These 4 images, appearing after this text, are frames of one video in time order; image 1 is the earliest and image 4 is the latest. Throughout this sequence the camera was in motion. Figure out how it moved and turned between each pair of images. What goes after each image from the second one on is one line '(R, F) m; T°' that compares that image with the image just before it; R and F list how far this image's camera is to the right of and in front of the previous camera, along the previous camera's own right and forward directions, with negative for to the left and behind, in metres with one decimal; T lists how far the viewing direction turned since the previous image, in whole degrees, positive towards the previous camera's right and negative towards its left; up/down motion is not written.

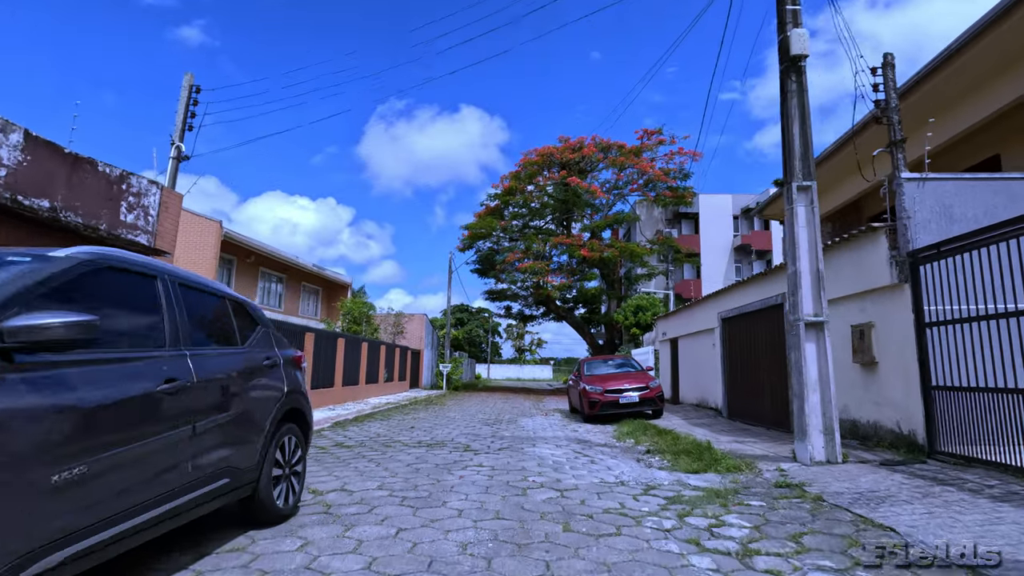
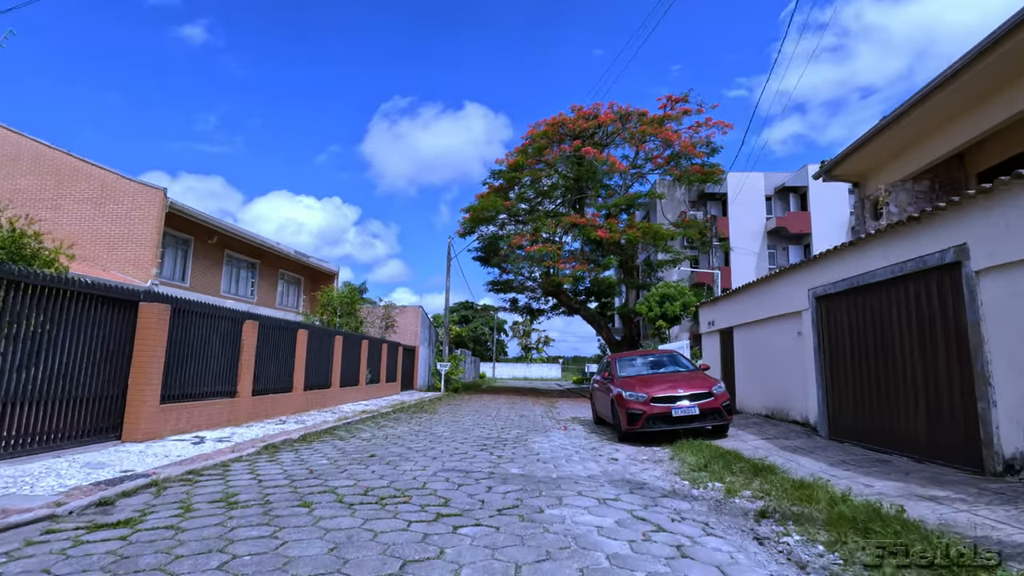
(0.0, +3.5) m; -1°
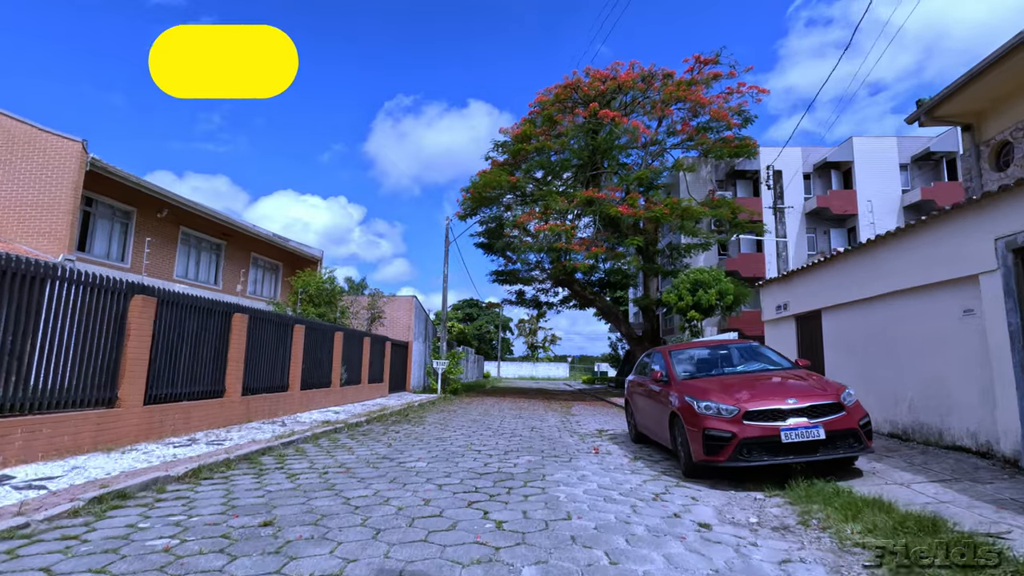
(0.0, +3.3) m; -1°
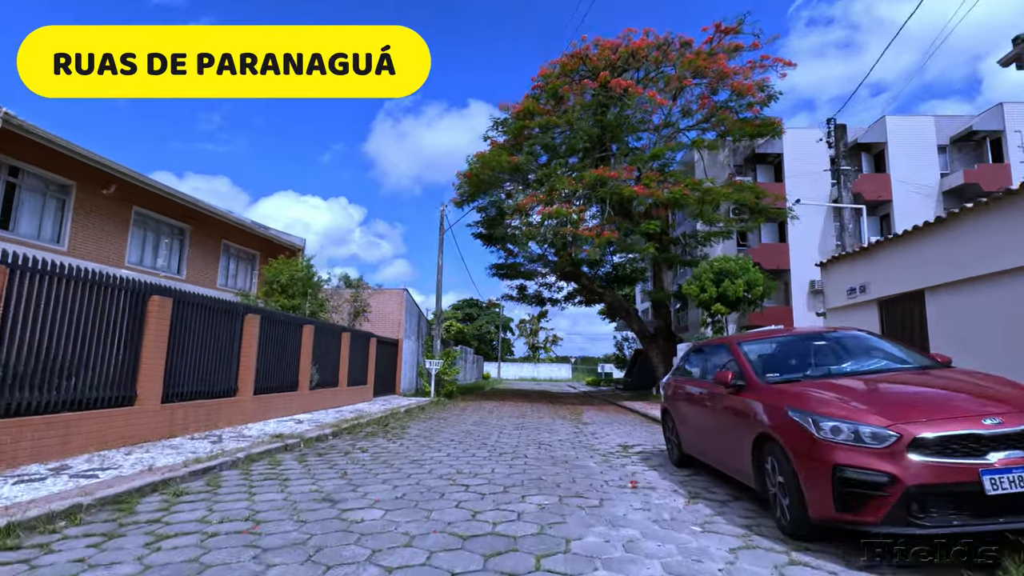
(0.0, +2.3) m; 0°
